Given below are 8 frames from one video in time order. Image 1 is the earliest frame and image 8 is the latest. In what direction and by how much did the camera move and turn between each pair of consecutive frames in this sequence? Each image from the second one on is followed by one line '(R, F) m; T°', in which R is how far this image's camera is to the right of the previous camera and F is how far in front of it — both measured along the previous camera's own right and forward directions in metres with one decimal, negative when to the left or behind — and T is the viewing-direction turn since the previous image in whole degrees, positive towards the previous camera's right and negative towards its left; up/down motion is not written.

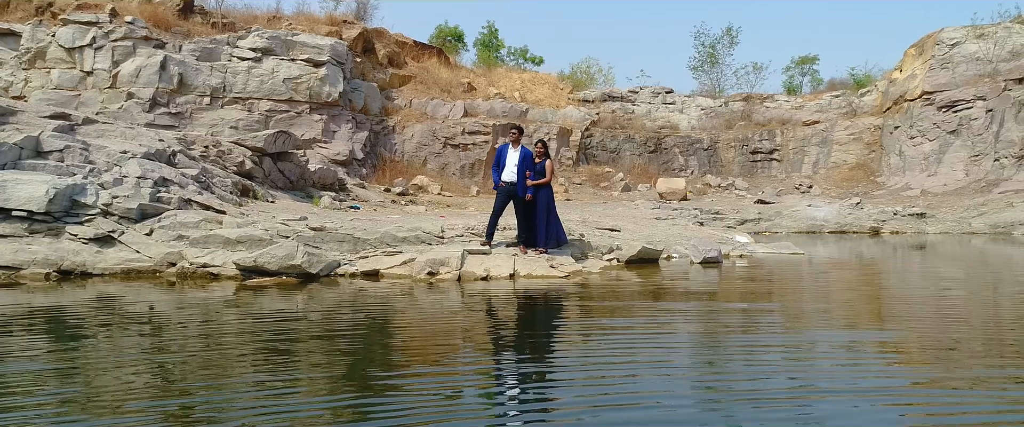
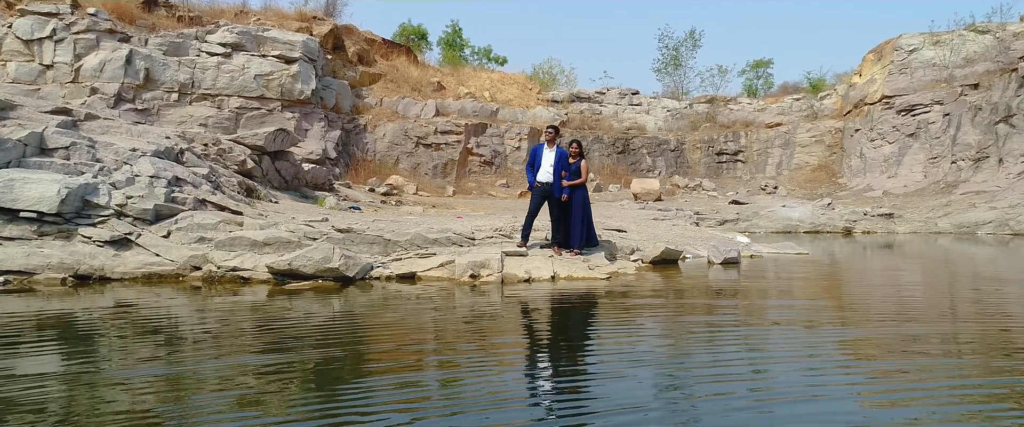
(-0.8, +0.1) m; +4°
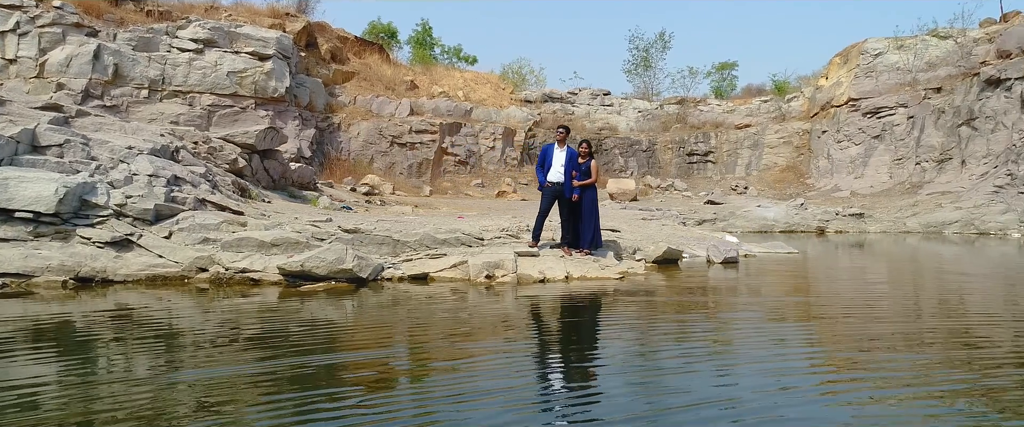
(-0.4, 0.0) m; +3°
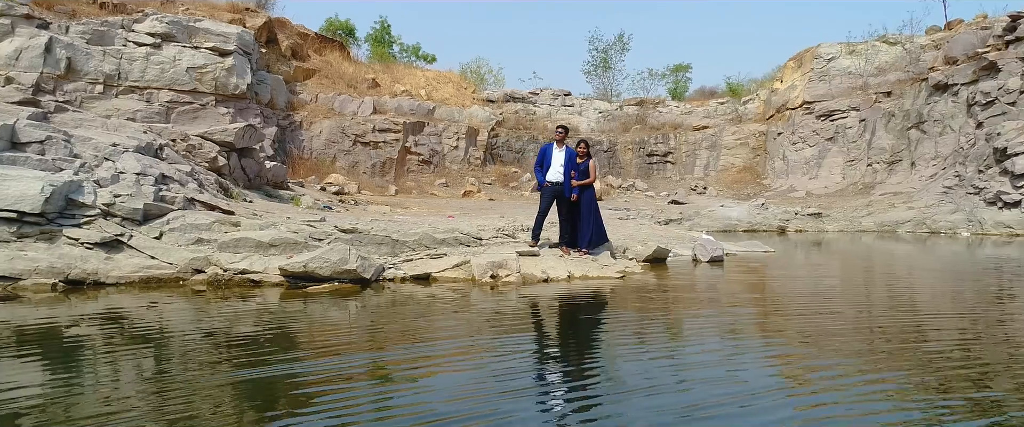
(-0.4, 0.0) m; +4°
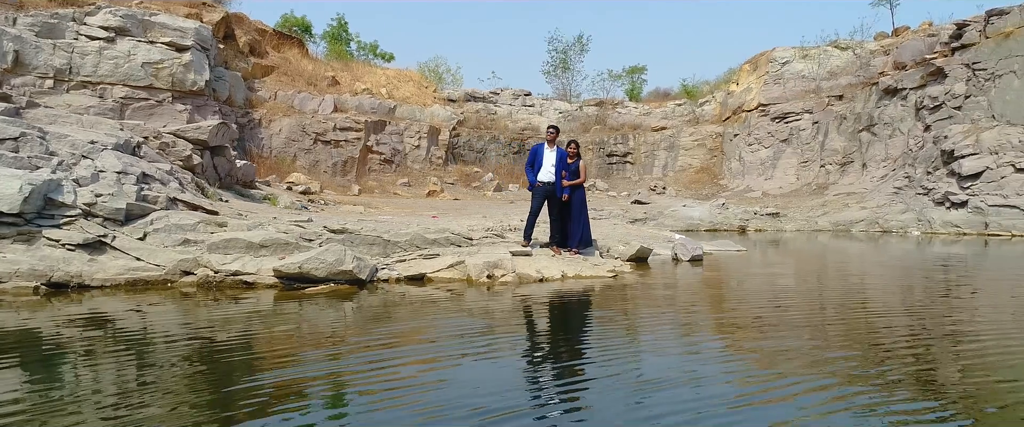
(-0.4, 0.0) m; +4°
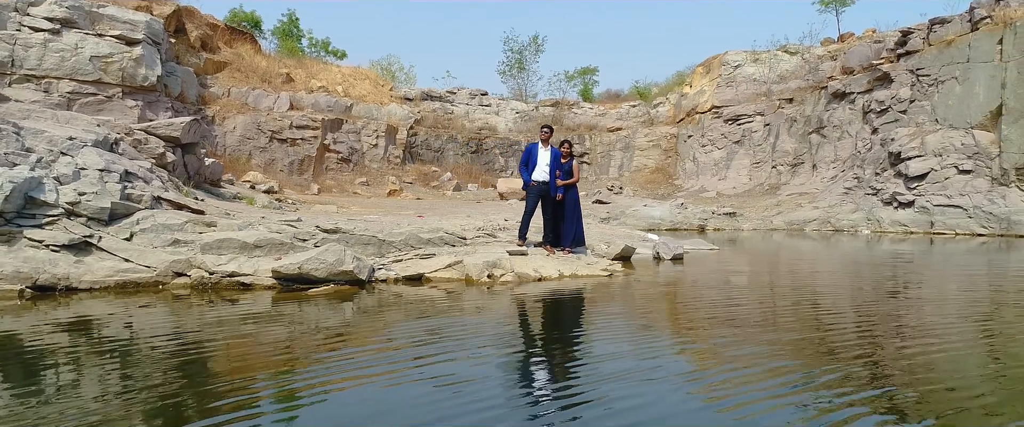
(-0.4, 0.0) m; +4°
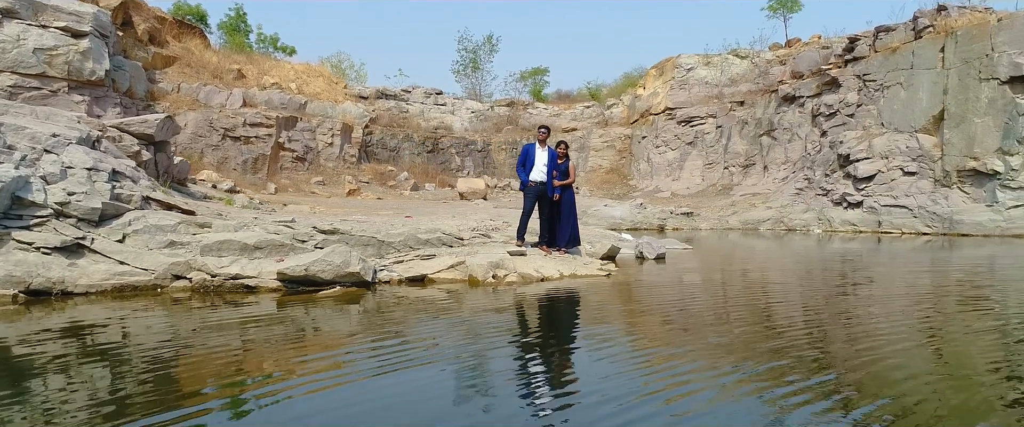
(-0.5, 0.0) m; +4°
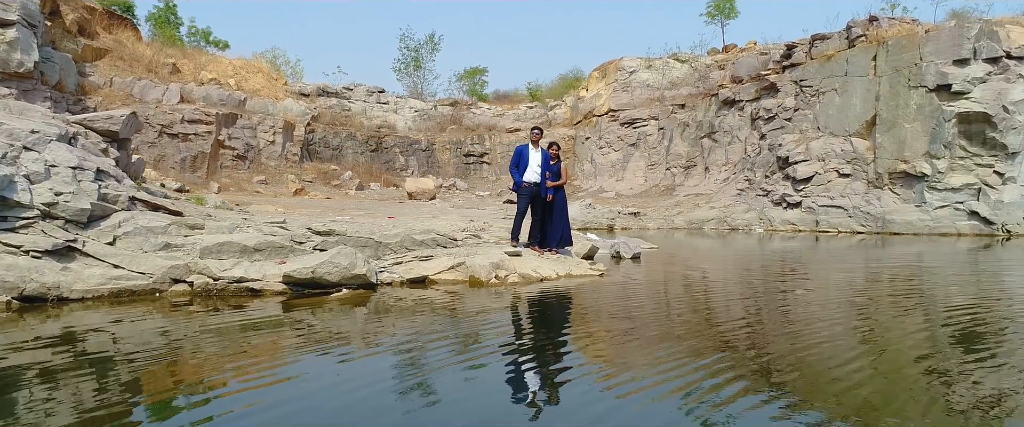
(-0.6, 0.0) m; +5°
